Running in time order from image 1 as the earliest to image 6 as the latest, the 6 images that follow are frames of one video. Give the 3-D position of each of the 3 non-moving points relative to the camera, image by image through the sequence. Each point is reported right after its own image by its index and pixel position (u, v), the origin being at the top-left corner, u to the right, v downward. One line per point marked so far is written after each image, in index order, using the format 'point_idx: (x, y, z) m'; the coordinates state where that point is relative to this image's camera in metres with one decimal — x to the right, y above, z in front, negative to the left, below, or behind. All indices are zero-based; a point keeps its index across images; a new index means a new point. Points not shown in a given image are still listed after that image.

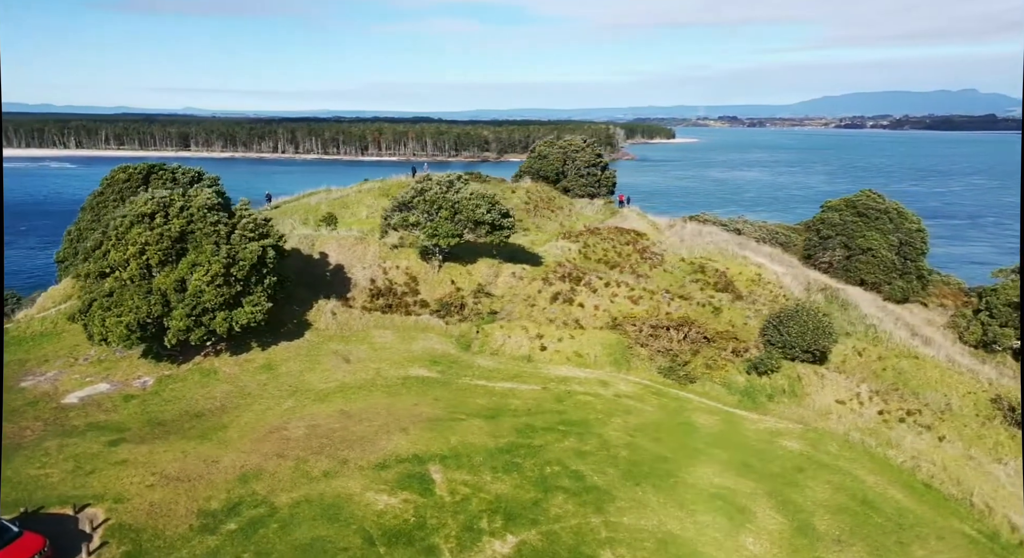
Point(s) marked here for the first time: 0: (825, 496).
0: (+8.2, -5.7, +17.5) m
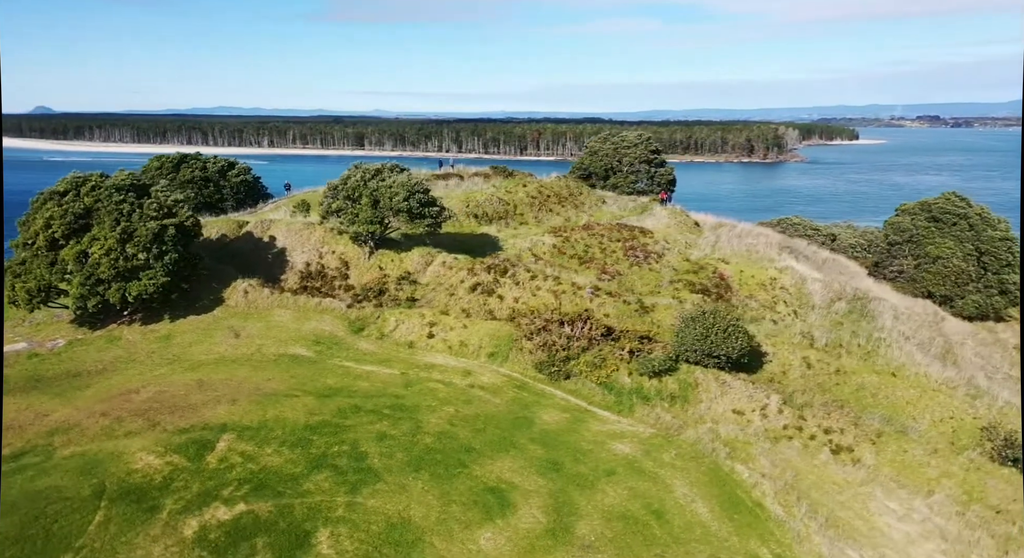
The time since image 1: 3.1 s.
0: (+2.5, -5.5, +16.2) m
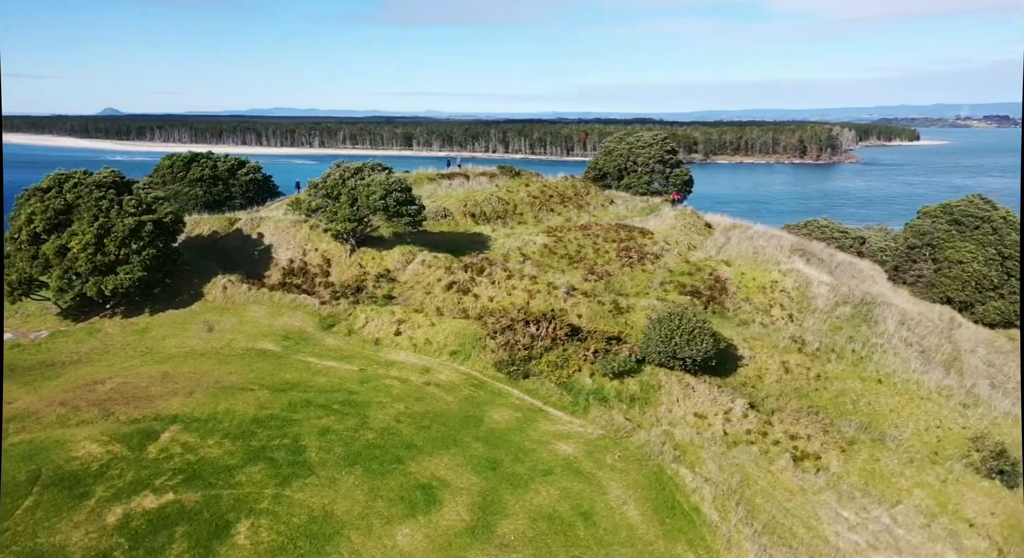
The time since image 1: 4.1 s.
0: (+0.7, -5.4, +16.1) m
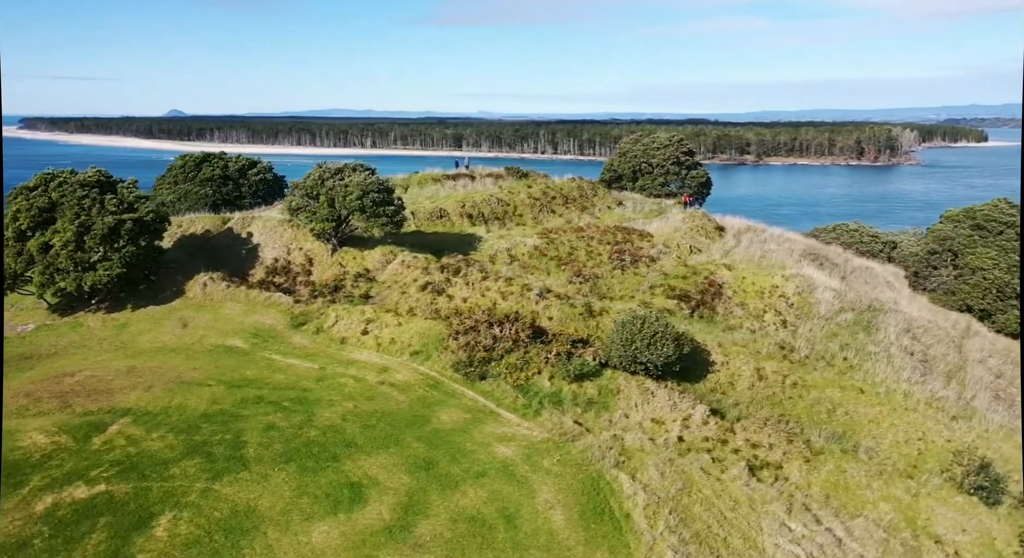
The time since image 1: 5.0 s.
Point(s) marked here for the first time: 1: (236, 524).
0: (-1.1, -5.5, +16.1) m
1: (-6.2, -5.5, +14.8) m
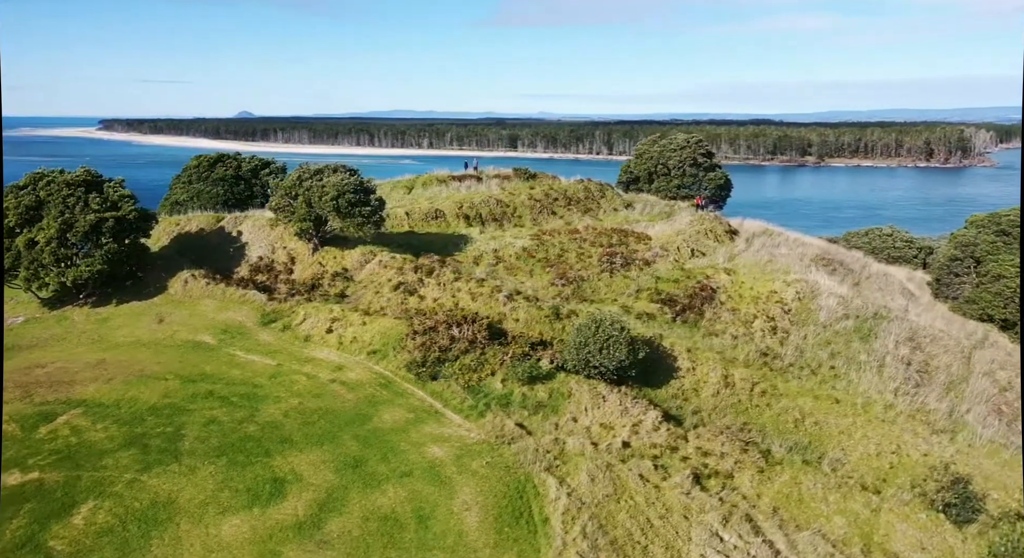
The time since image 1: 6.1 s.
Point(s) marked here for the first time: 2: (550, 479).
0: (-3.1, -5.5, +16.3) m
1: (-8.3, -5.4, +15.3) m
2: (+1.1, -5.4, +17.9) m
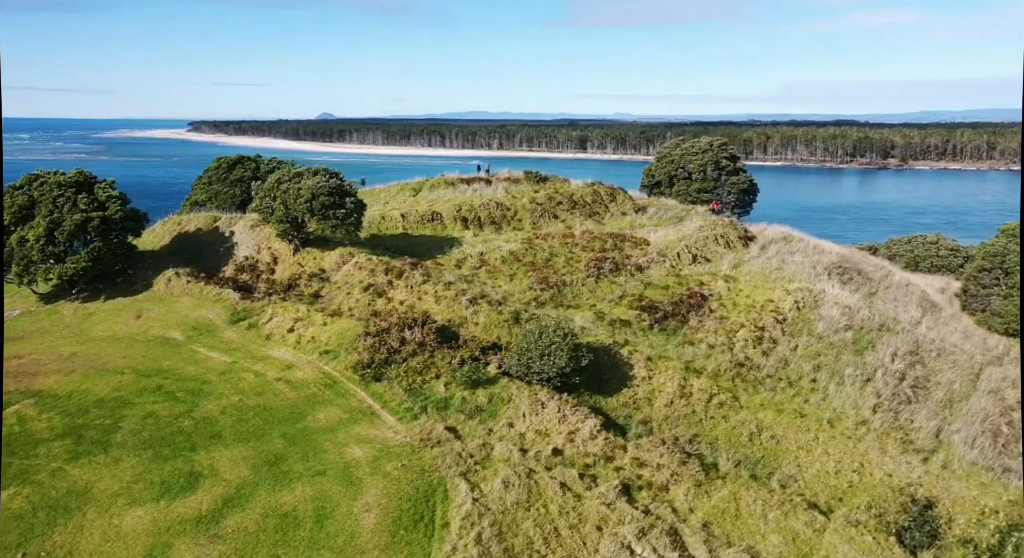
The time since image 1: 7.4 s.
0: (-5.6, -5.6, +16.7) m
1: (-10.8, -5.4, +16.1) m
2: (-1.3, -5.6, +18.0) m
